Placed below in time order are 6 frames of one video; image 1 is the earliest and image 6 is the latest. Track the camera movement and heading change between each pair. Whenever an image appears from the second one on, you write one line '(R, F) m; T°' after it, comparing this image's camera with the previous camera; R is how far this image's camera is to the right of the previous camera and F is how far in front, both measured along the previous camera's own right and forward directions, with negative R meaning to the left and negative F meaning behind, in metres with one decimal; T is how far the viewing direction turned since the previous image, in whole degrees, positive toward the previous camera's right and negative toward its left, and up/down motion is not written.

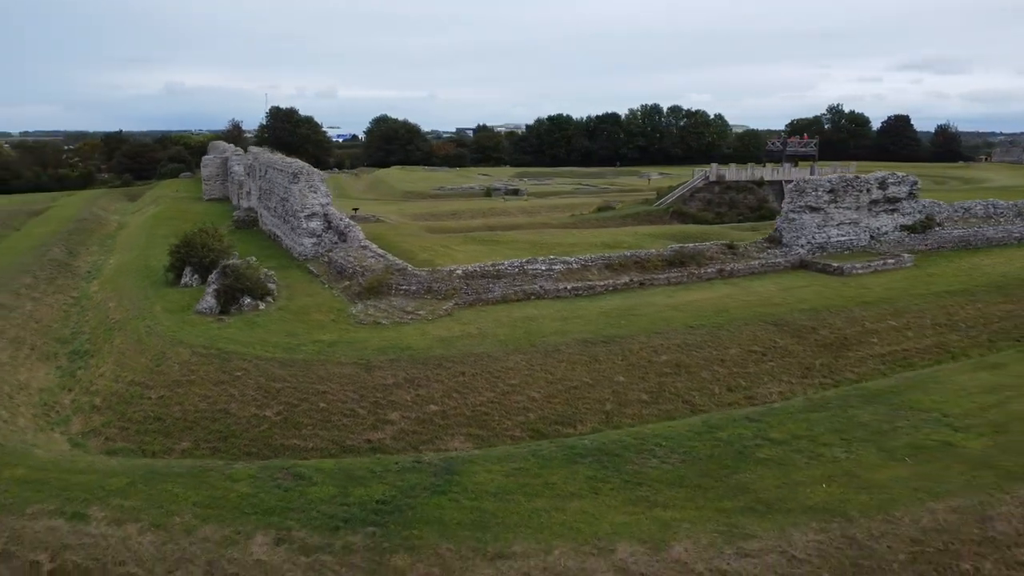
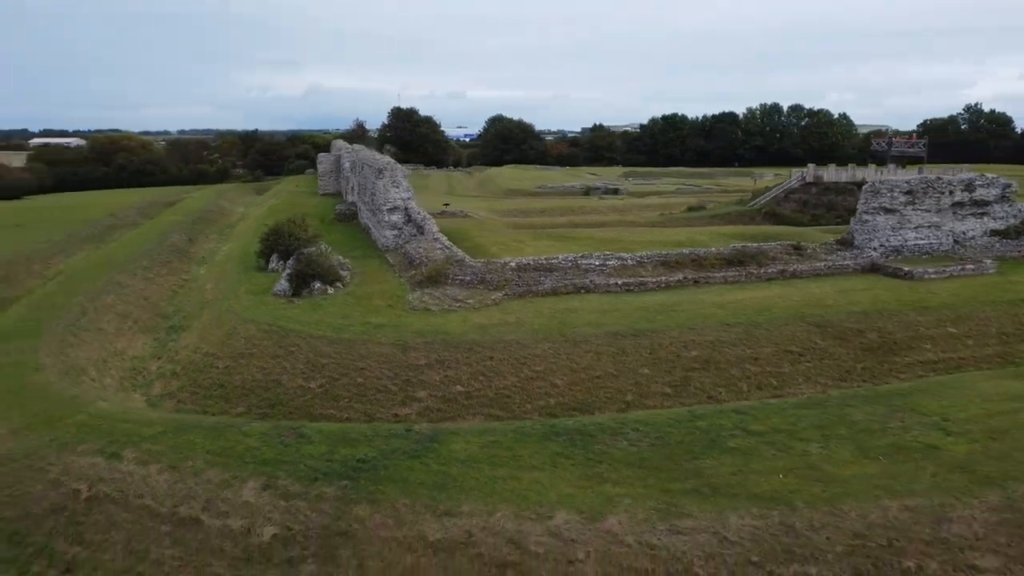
(+1.9, -0.6) m; -9°
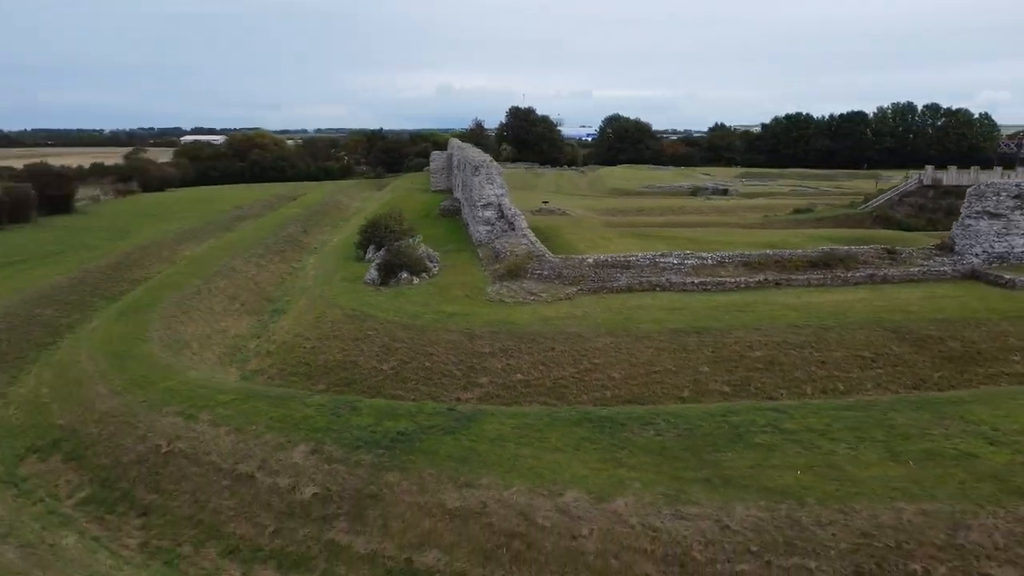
(+1.2, -0.5) m; -9°
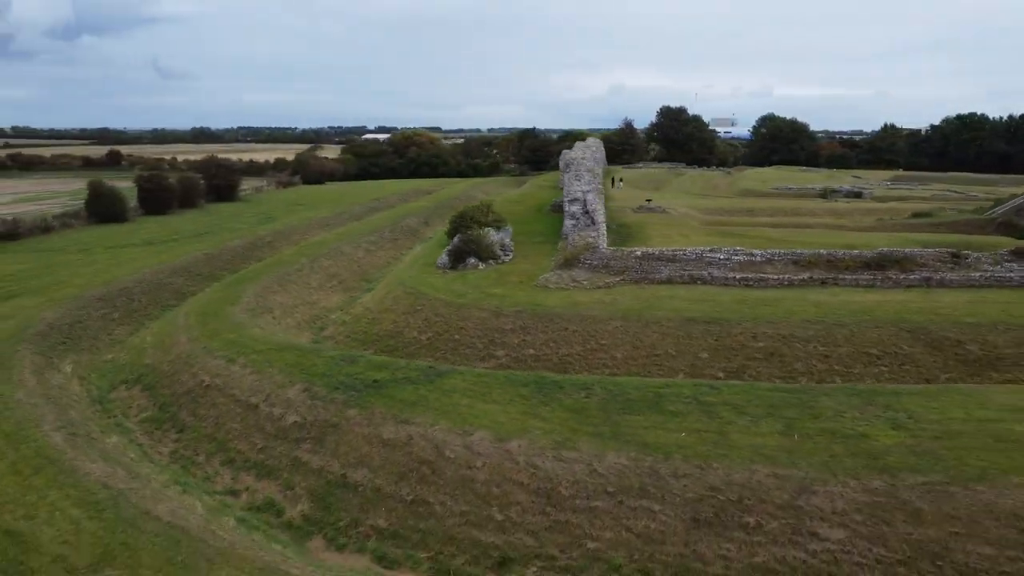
(+3.4, -1.4) m; -12°
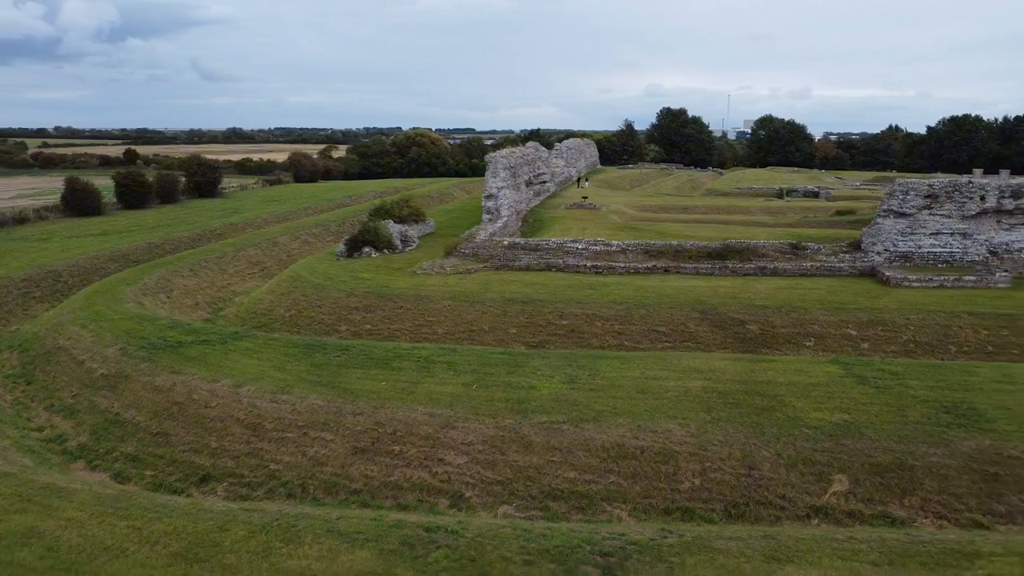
(+5.2, -2.0) m; -3°
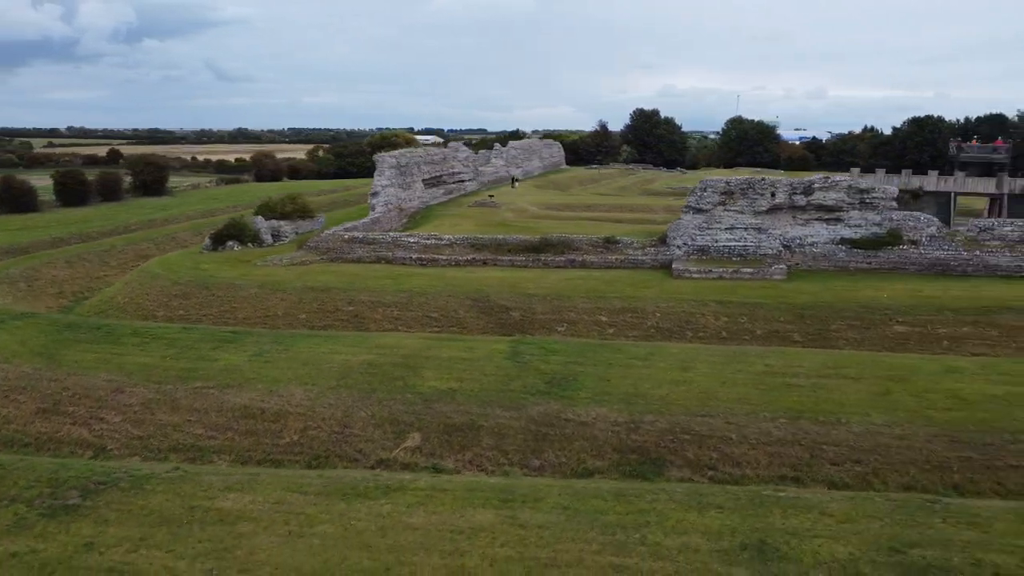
(+6.2, -1.5) m; -2°
